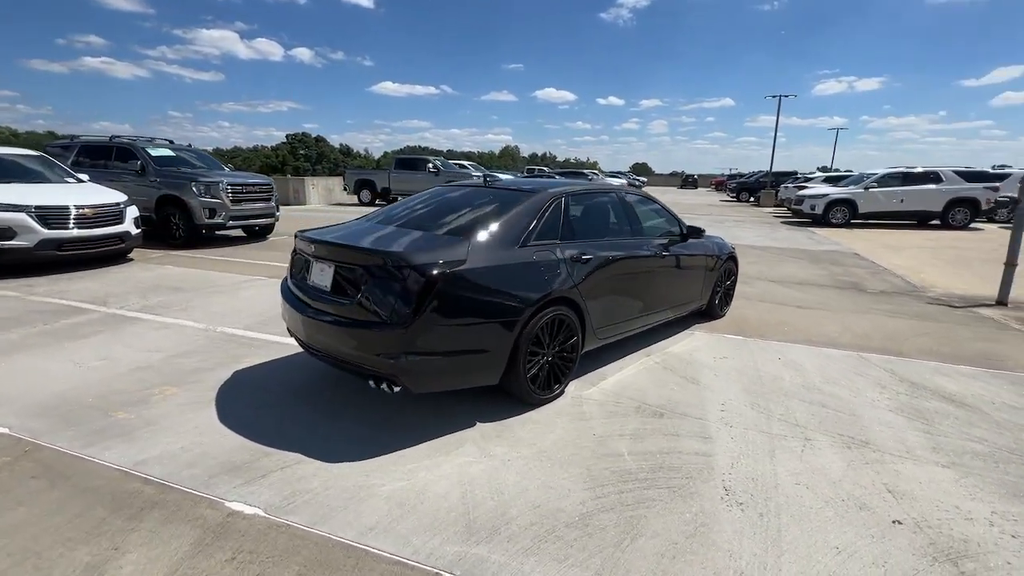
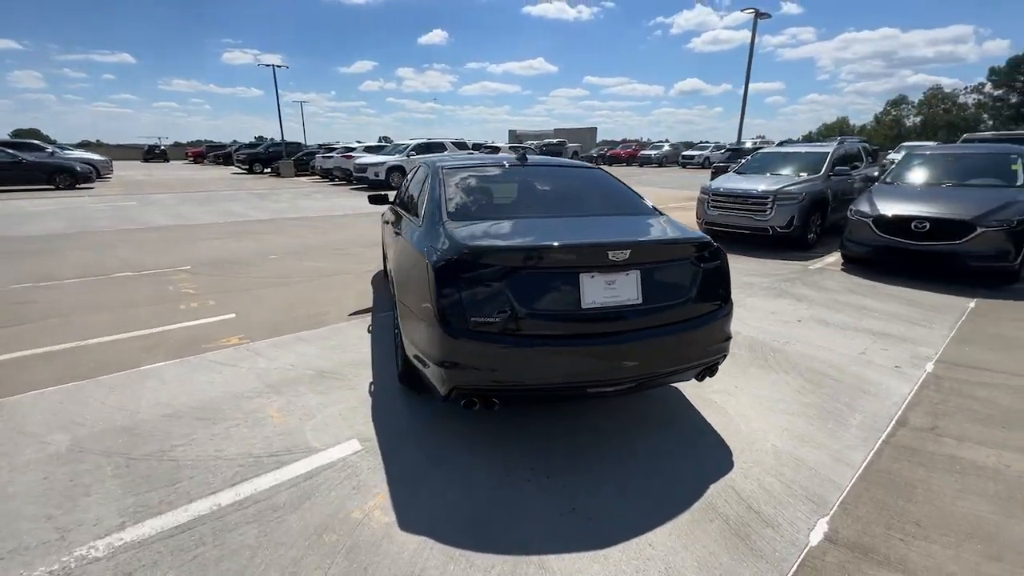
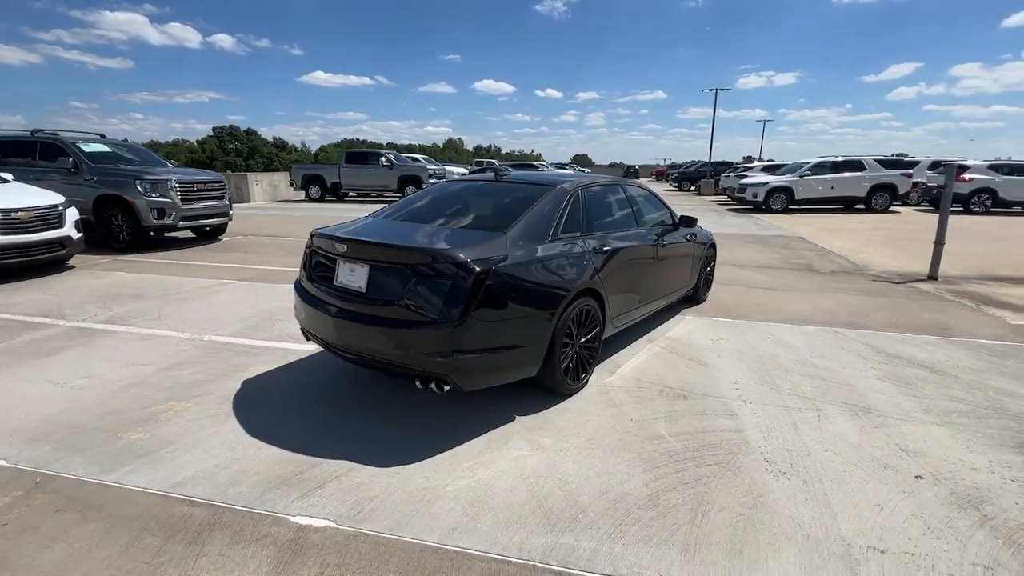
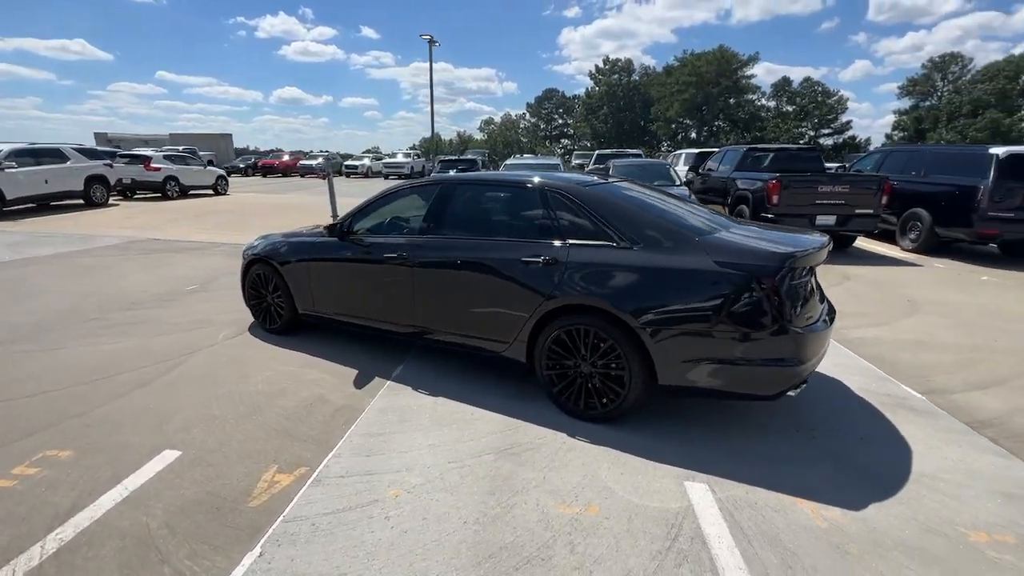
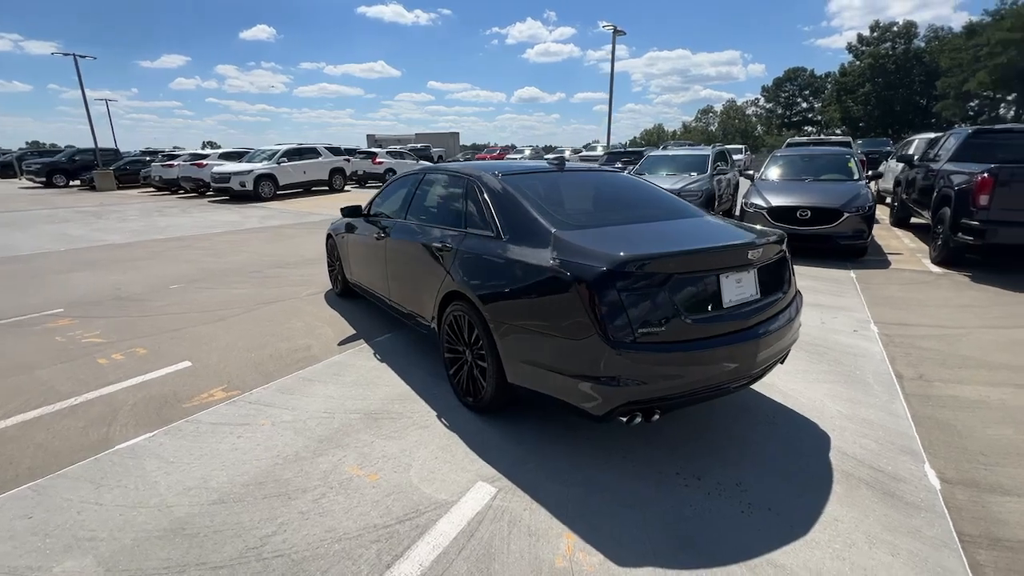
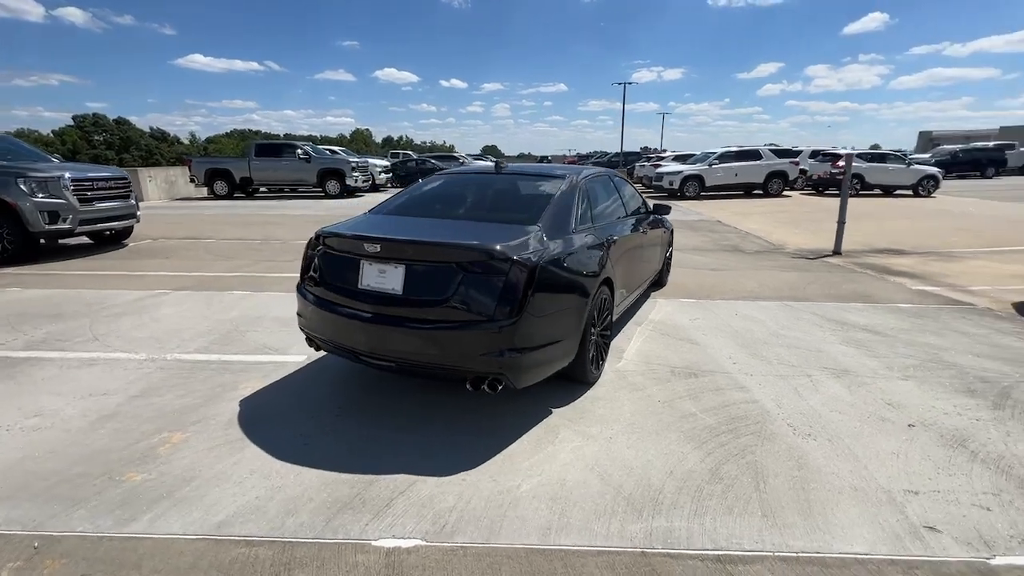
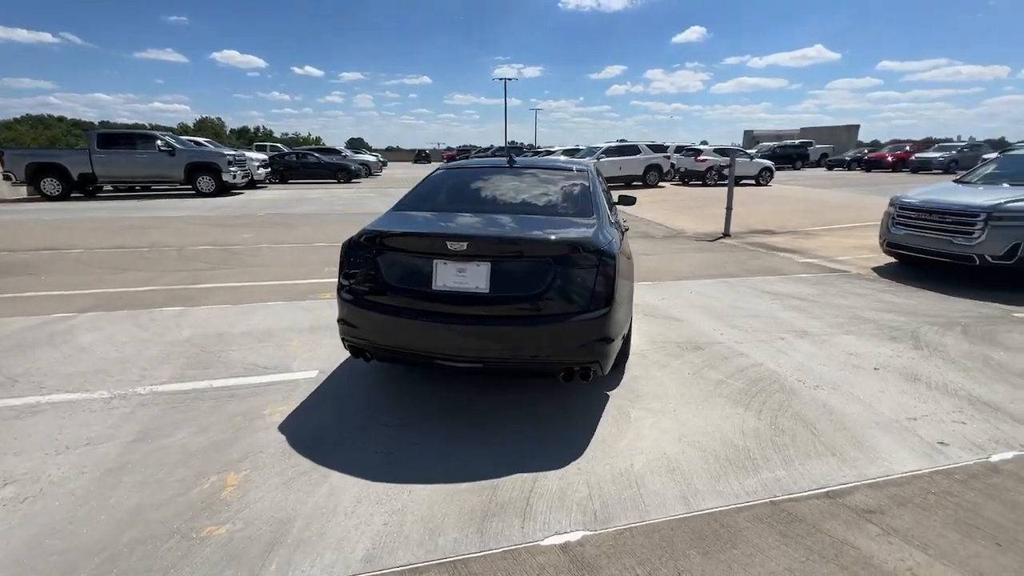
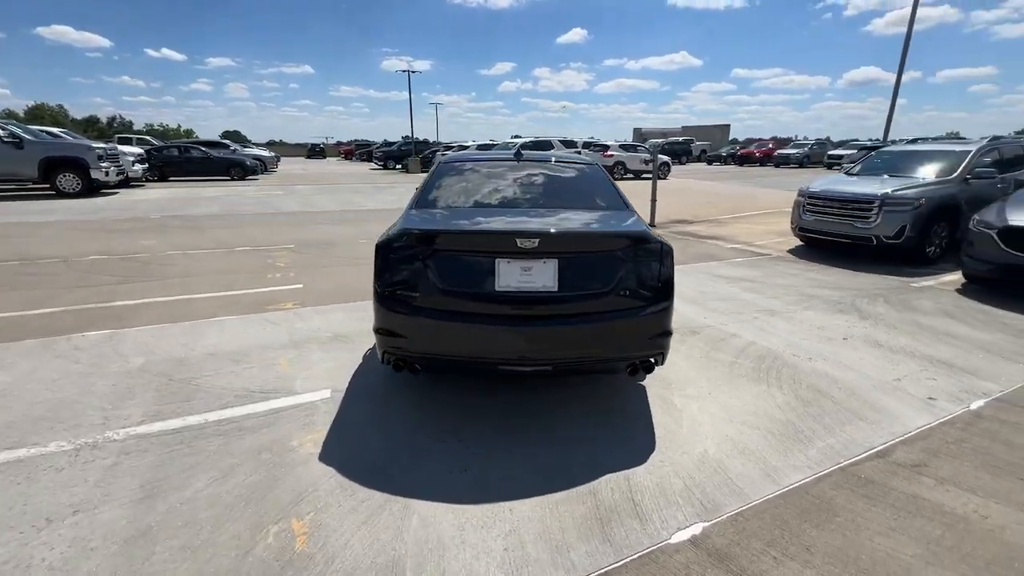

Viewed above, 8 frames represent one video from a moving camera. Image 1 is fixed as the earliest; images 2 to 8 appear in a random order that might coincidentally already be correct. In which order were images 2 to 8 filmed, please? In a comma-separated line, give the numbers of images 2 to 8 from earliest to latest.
3, 6, 7, 8, 2, 5, 4
